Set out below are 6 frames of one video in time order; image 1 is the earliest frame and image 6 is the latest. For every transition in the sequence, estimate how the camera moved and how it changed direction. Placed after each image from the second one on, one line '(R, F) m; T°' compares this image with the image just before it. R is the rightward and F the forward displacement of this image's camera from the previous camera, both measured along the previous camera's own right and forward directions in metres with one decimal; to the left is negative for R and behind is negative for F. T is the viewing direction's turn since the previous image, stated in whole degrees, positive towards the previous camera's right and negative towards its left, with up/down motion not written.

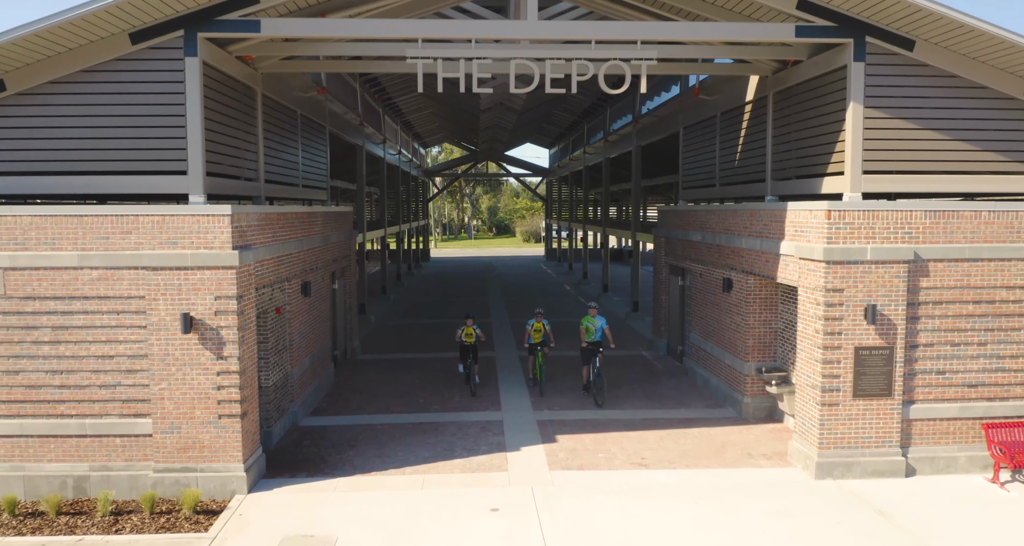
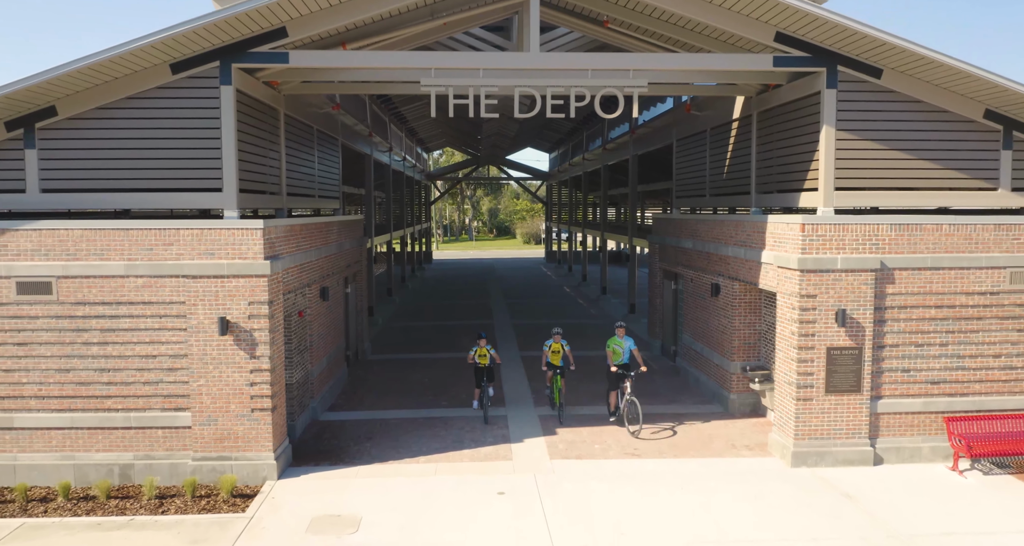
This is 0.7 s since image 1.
(-0.1, -0.9) m; 0°
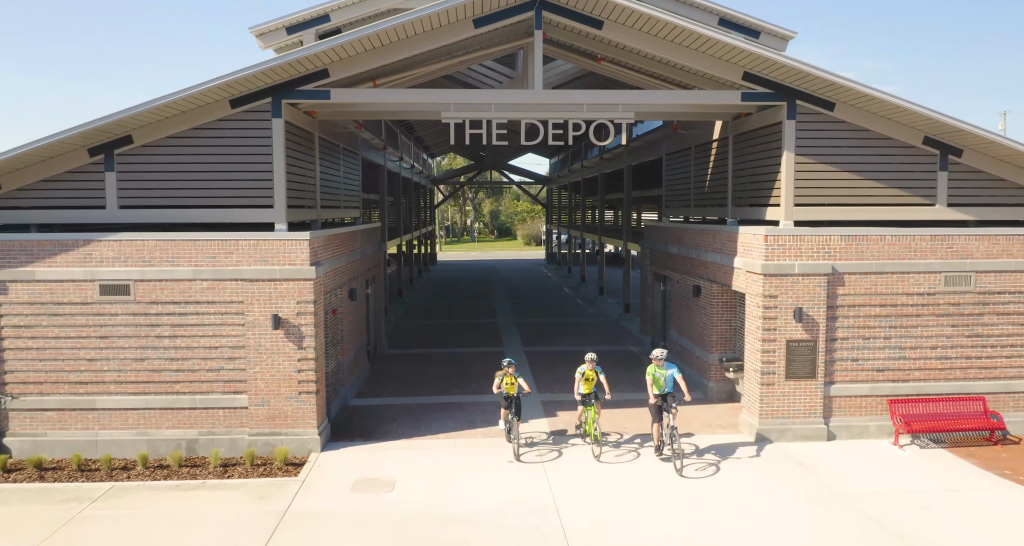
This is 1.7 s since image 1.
(-0.1, -1.8) m; 0°
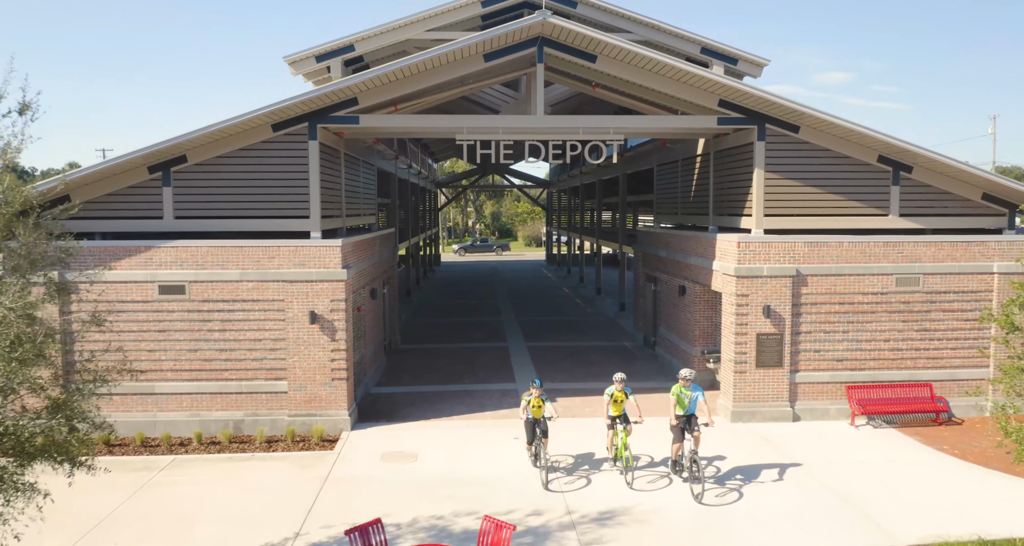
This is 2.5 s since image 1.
(-0.1, -1.7) m; 0°
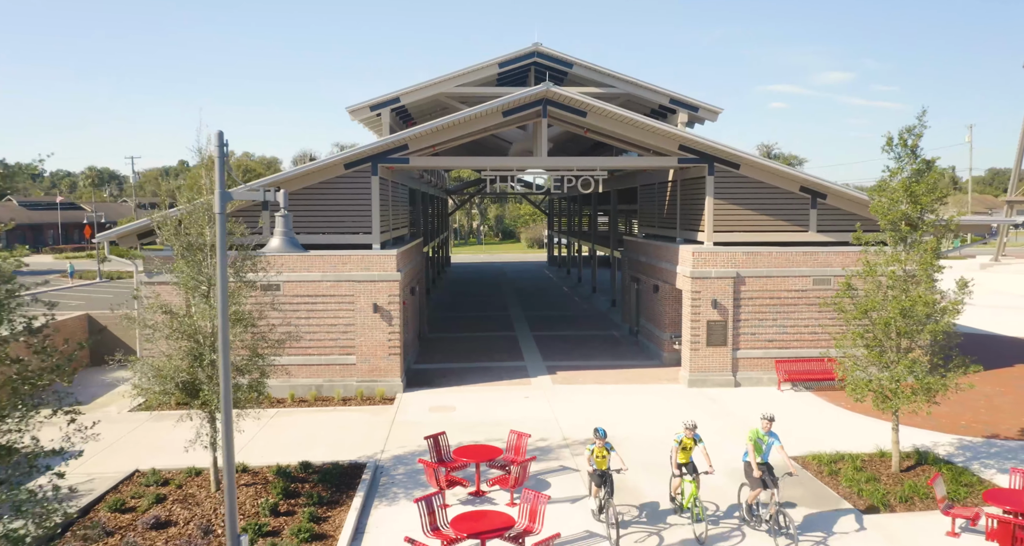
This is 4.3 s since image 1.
(-0.3, -4.5) m; 0°
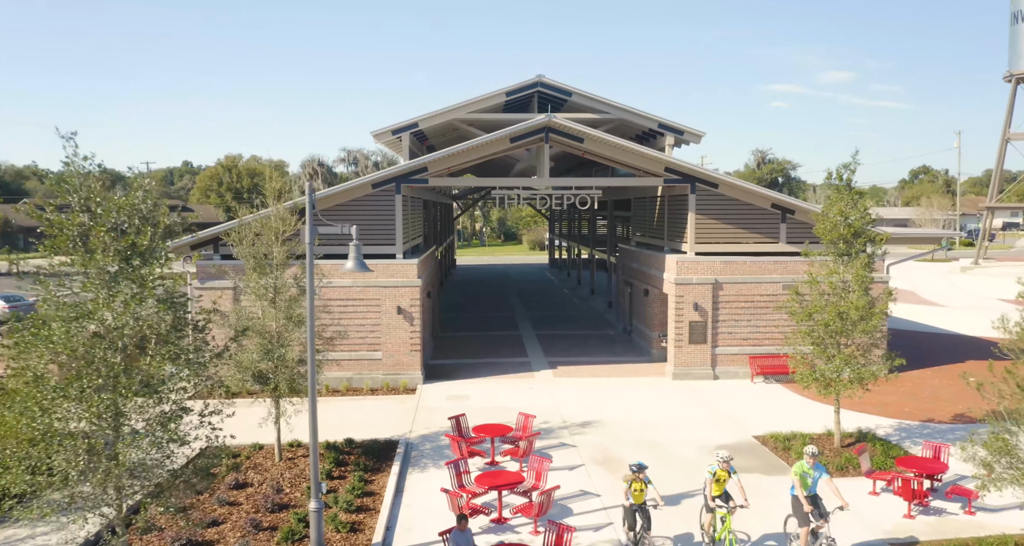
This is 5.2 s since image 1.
(-0.2, -2.5) m; 0°
